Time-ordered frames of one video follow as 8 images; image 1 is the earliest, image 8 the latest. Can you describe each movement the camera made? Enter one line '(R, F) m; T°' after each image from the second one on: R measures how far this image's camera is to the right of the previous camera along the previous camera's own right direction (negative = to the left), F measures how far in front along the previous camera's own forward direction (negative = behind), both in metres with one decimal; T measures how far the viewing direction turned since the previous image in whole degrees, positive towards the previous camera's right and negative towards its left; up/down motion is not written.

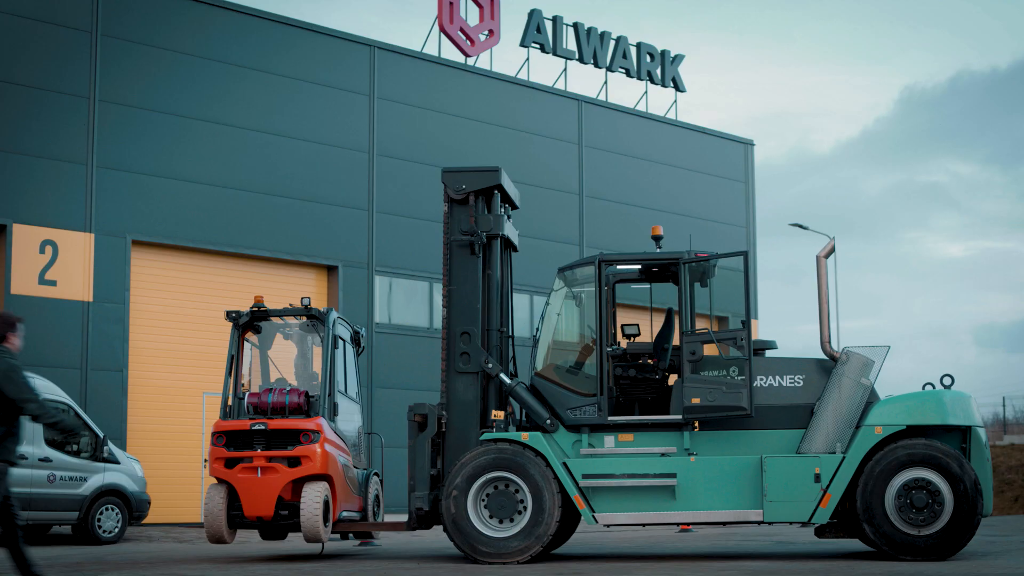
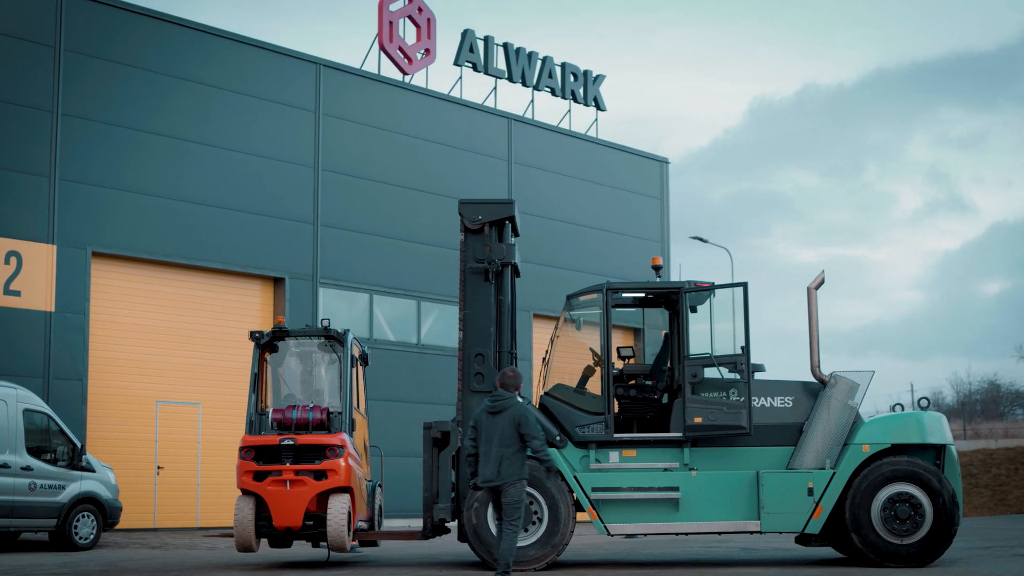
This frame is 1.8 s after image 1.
(-1.1, -0.7) m; +5°
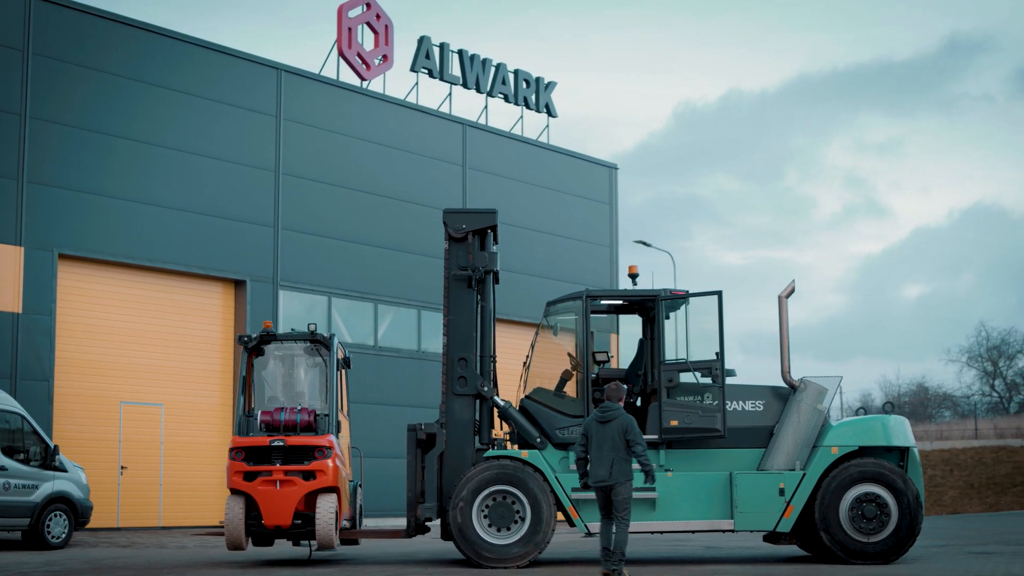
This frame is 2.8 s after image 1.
(-0.4, -0.3) m; +3°
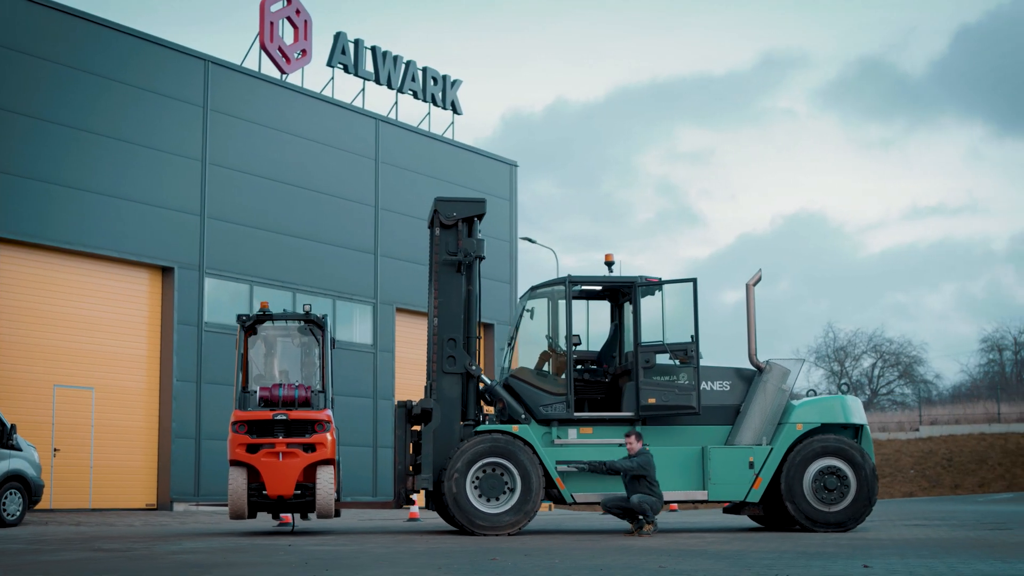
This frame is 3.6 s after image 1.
(-1.1, -0.6) m; +6°
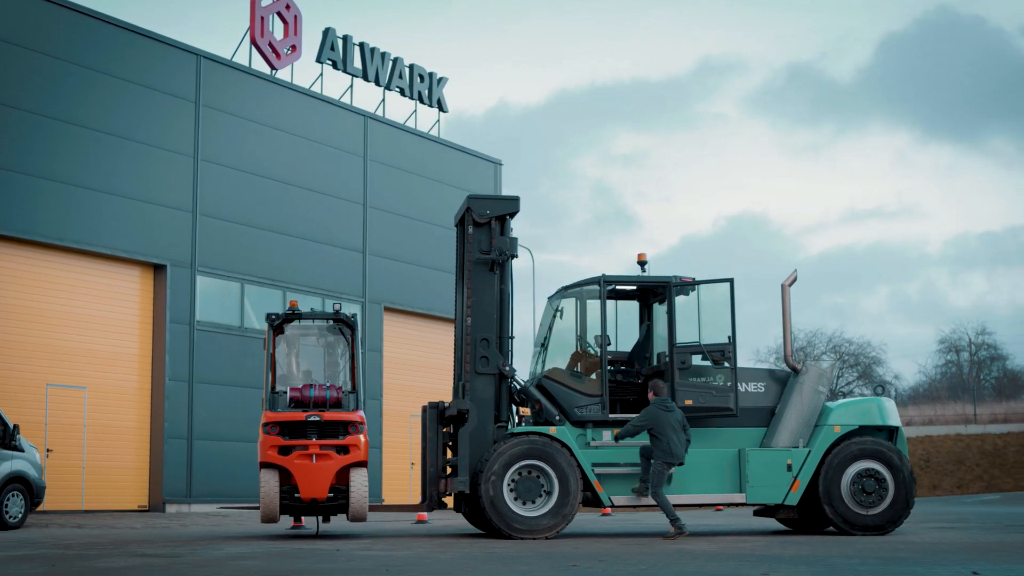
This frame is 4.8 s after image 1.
(-0.7, +0.2) m; +2°
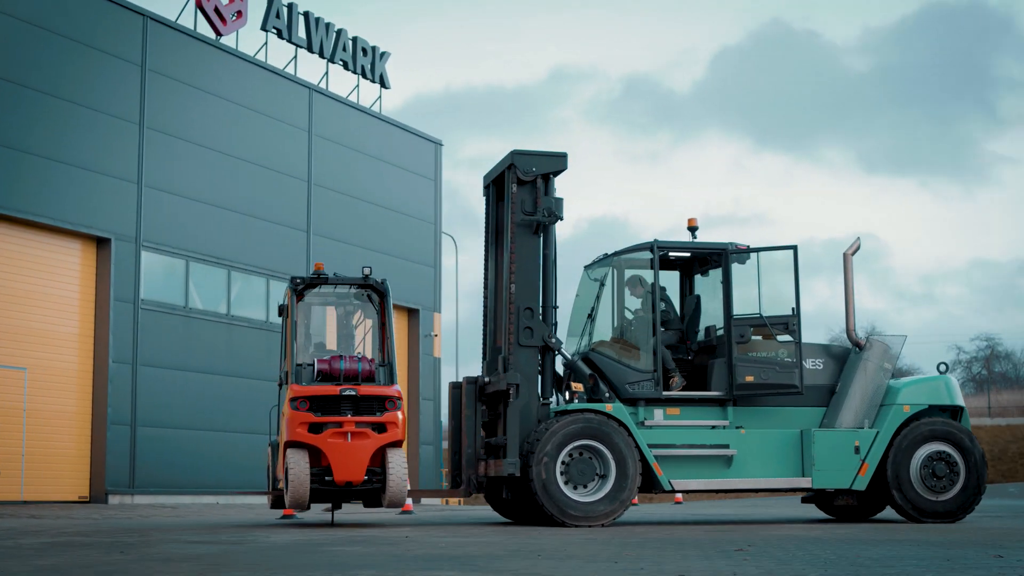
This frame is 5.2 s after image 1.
(-1.3, +1.0) m; +5°
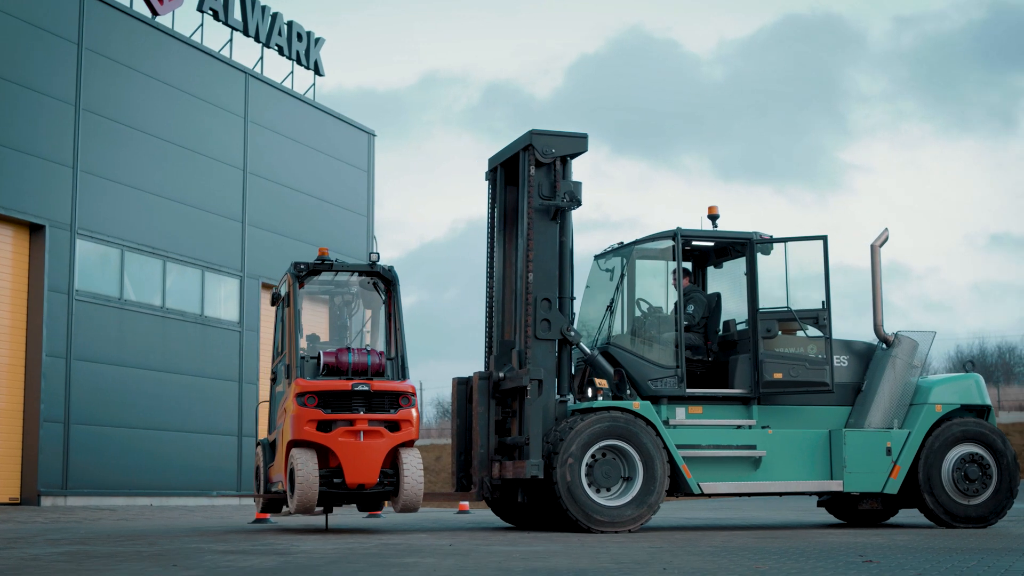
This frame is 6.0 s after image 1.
(-0.9, +0.7) m; +4°
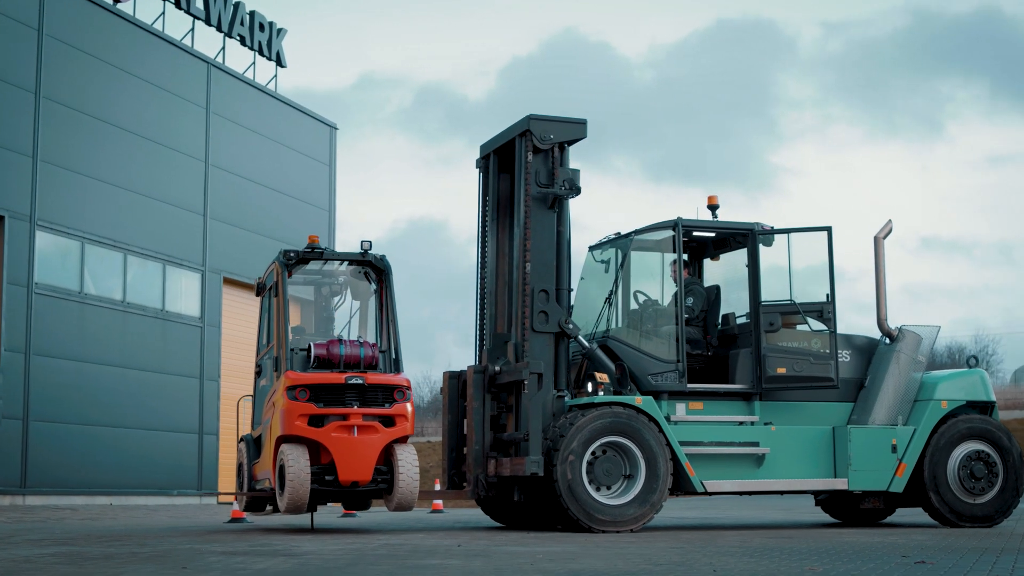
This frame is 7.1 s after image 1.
(-0.3, +0.4) m; +2°
